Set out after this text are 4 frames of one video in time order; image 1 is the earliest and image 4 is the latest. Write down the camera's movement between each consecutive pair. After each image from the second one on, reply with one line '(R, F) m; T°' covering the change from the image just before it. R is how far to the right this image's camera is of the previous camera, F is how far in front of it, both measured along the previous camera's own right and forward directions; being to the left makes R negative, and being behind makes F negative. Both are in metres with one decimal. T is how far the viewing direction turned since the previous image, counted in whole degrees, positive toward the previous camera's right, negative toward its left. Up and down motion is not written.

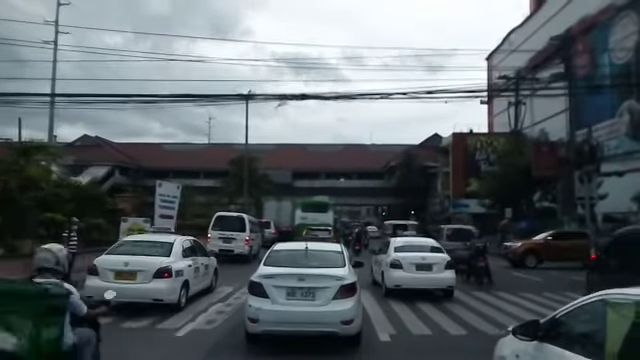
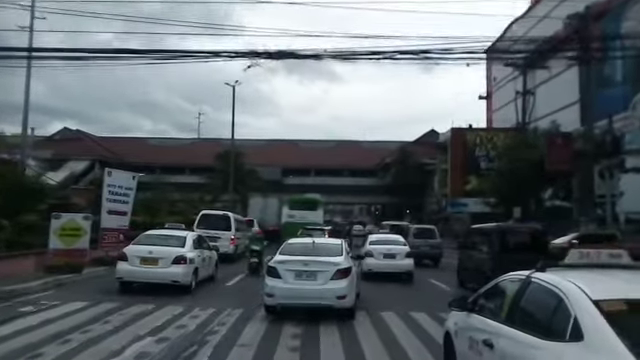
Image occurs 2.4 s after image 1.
(+0.1, +1.2) m; 0°
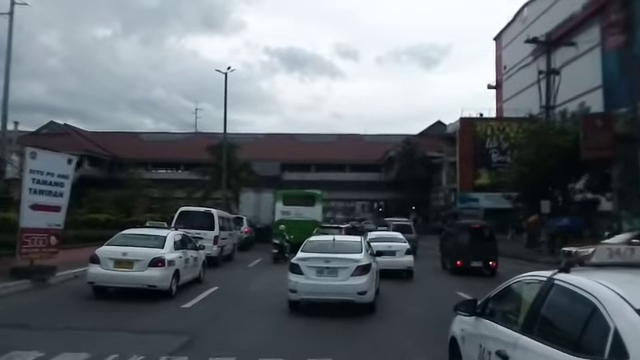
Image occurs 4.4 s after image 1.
(0.0, +1.4) m; 0°
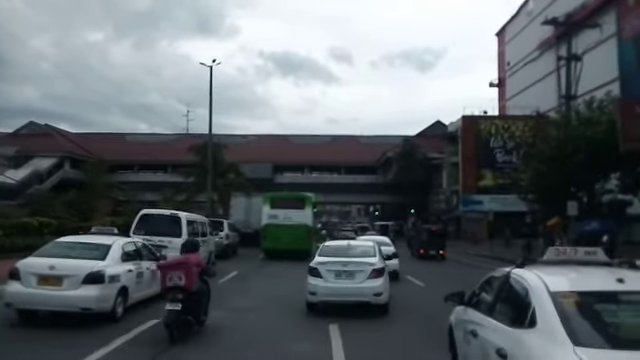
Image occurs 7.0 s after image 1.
(0.0, +1.2) m; 0°
